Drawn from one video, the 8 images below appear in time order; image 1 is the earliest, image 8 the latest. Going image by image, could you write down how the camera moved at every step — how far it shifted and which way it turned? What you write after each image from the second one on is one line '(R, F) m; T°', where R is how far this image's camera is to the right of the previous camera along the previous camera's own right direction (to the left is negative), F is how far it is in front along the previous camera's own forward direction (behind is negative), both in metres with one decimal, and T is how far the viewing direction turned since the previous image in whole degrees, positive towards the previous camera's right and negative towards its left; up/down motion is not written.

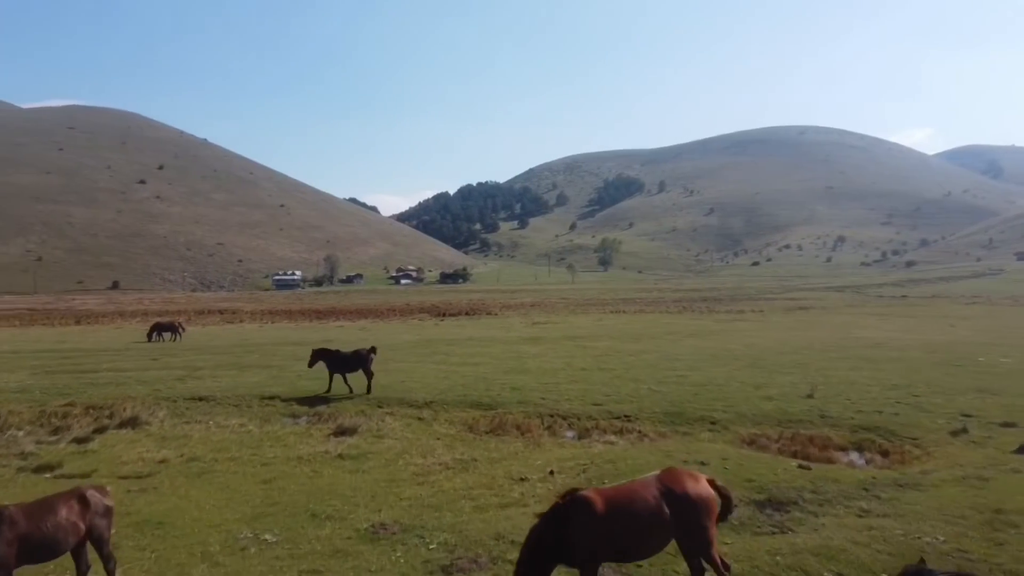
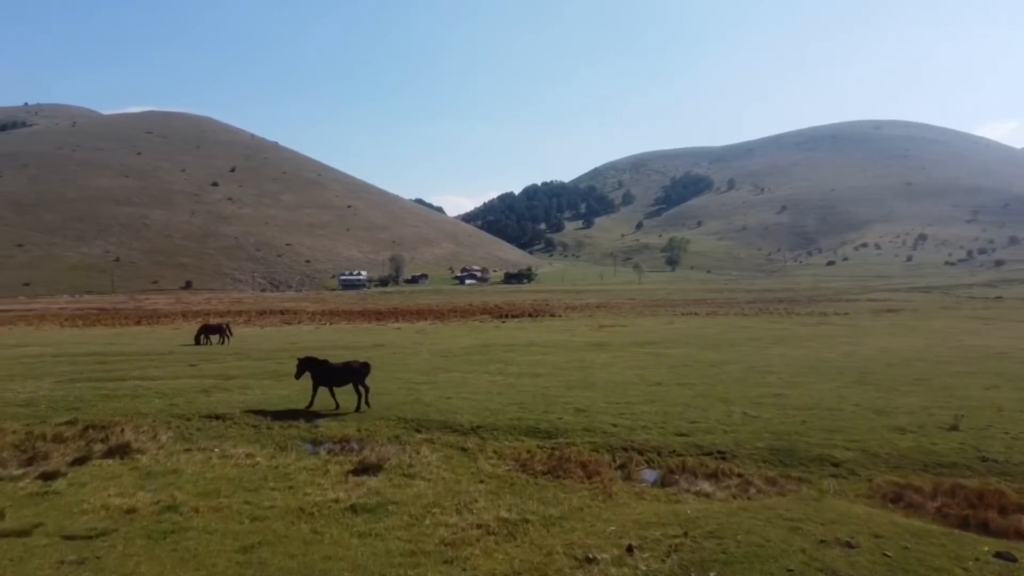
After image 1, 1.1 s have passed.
(0.0, +3.0) m; -5°
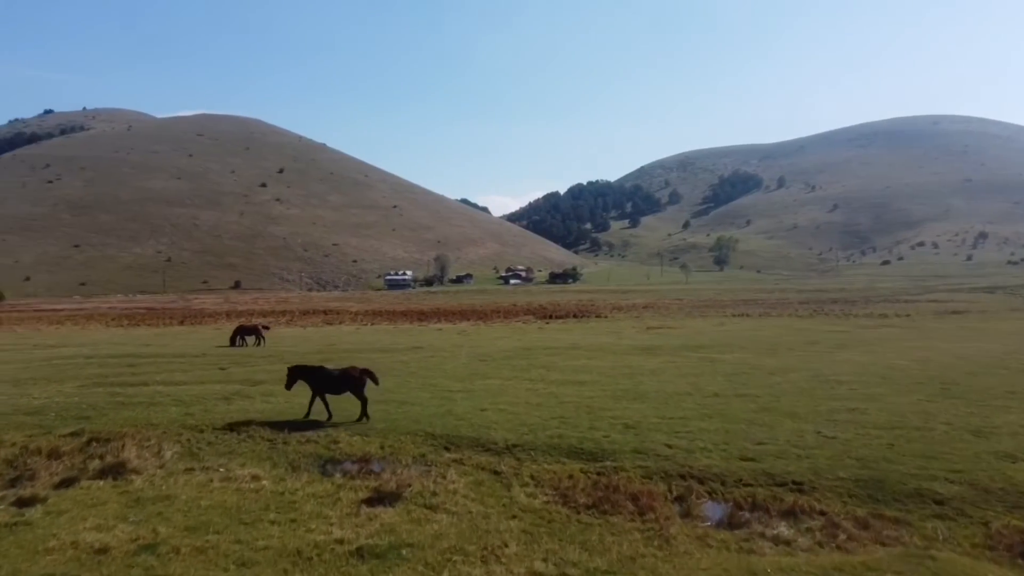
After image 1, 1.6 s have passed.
(+0.1, +1.7) m; -3°
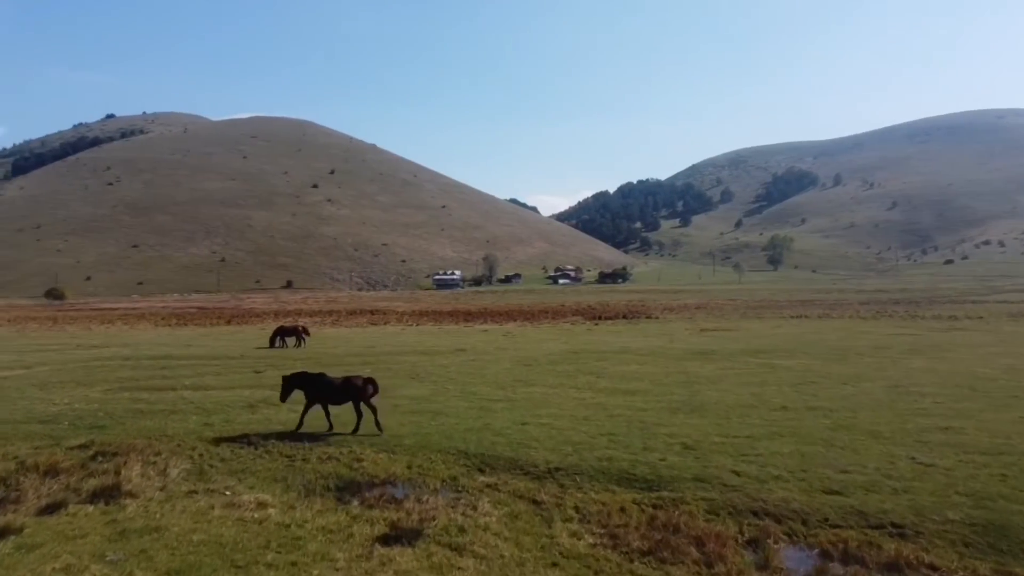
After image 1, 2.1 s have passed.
(+0.1, +1.6) m; -3°
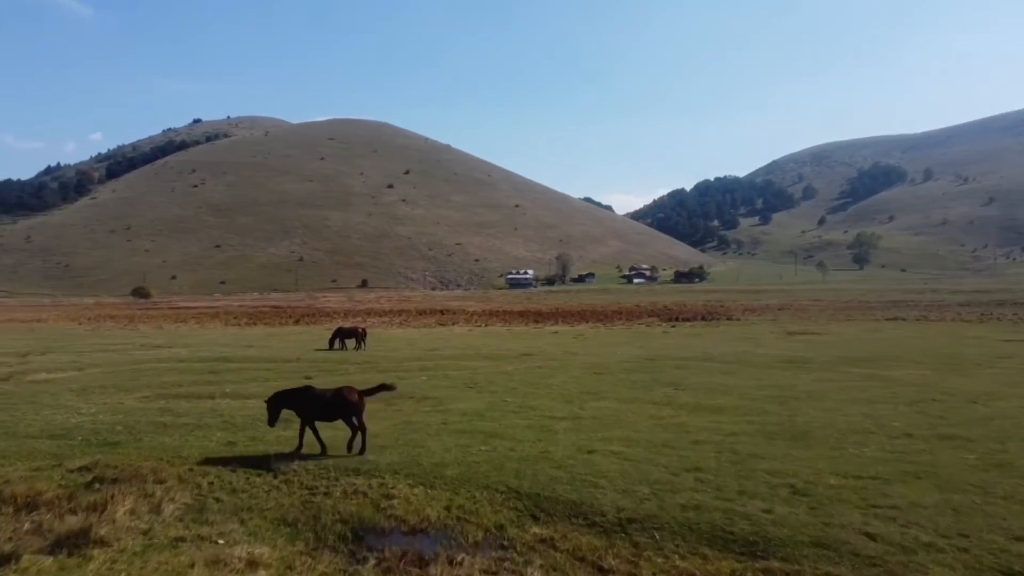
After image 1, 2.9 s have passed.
(+0.1, +2.3) m; -5°
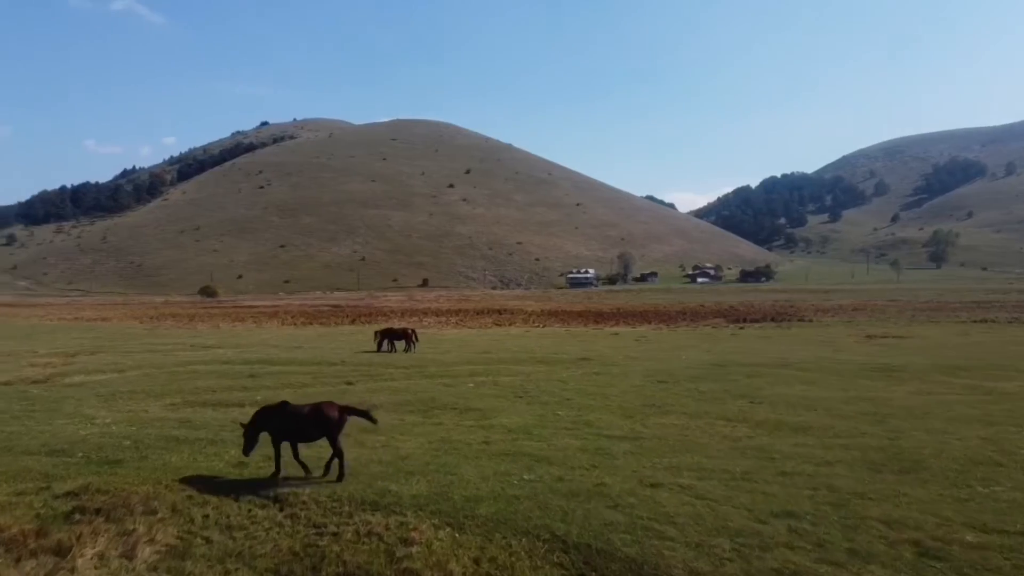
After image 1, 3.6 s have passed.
(+0.2, +2.0) m; -4°
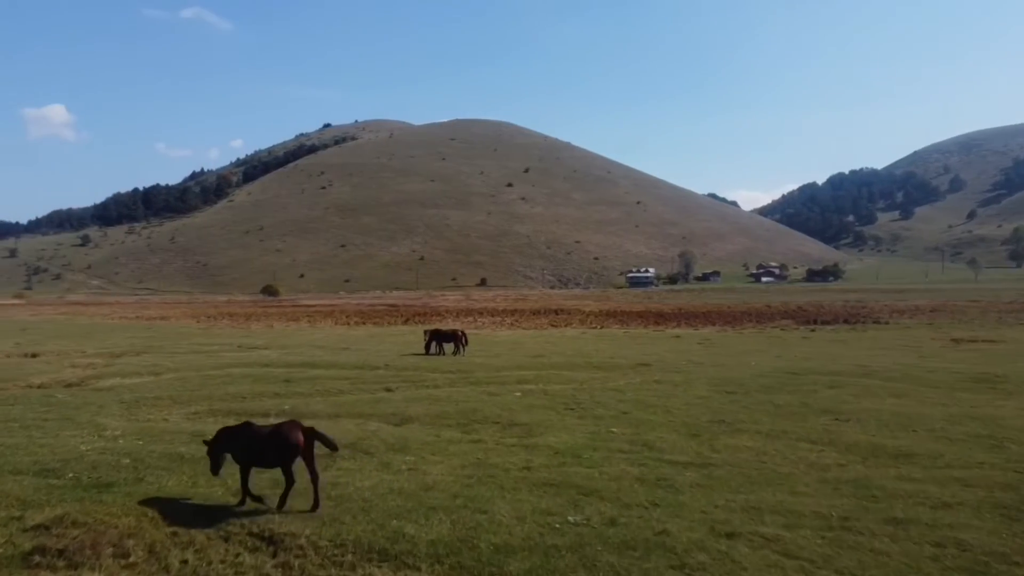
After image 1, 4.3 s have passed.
(+0.2, +1.9) m; -4°
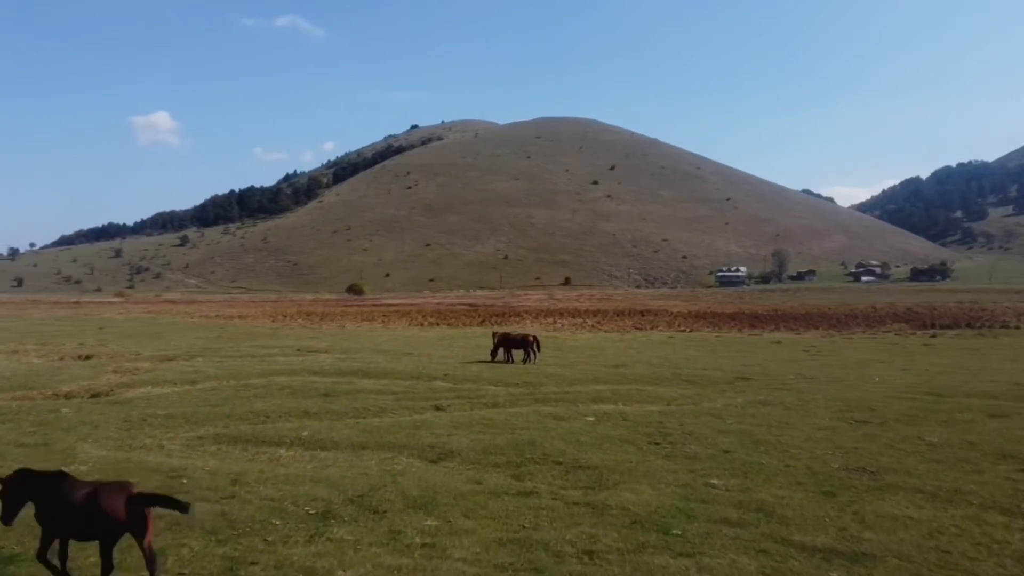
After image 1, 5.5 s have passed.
(+0.3, +3.5) m; -6°
